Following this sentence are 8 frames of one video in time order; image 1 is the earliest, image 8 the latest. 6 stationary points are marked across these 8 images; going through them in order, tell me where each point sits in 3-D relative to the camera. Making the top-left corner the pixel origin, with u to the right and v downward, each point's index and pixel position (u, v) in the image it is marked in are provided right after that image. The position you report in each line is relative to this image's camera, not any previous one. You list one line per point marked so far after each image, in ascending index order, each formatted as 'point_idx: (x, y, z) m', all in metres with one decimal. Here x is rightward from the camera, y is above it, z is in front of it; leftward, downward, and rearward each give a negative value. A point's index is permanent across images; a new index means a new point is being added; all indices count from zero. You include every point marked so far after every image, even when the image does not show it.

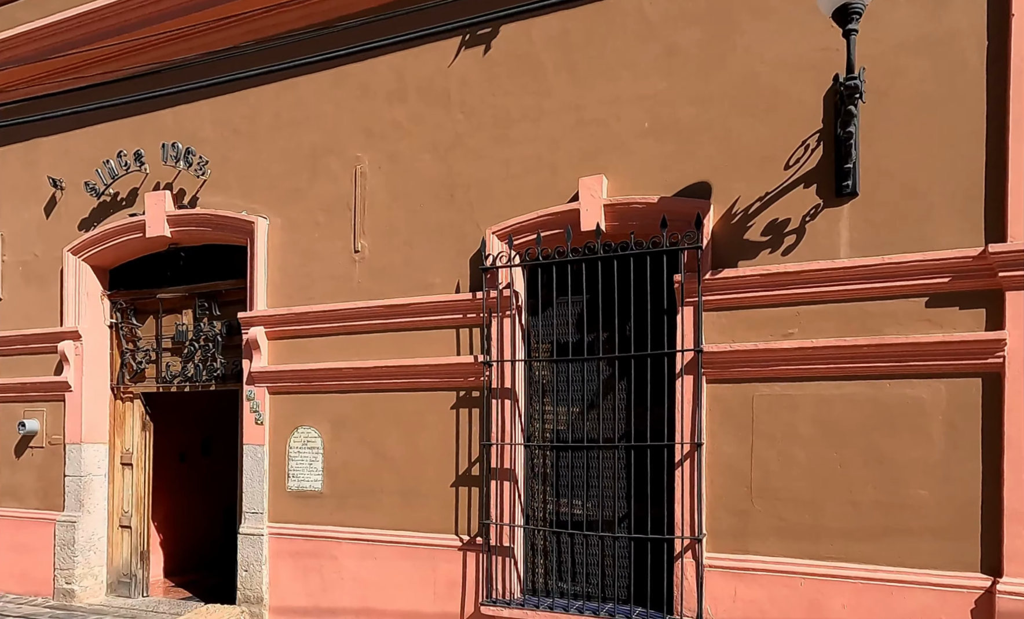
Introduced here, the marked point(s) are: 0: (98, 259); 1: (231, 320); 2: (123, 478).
0: (-4.1, +0.5, +9.0) m
1: (-2.6, -0.1, +8.4) m
2: (-4.1, -1.8, +9.5) m
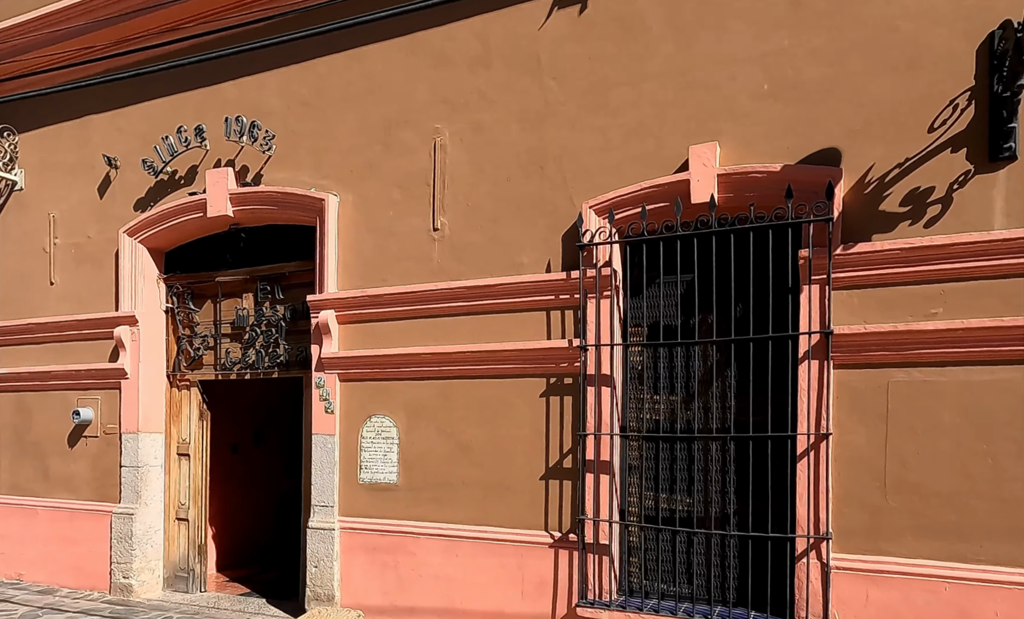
0: (-3.4, +0.6, +8.6) m
1: (-1.9, +0.1, +8.0) m
2: (-3.4, -1.6, +9.1) m
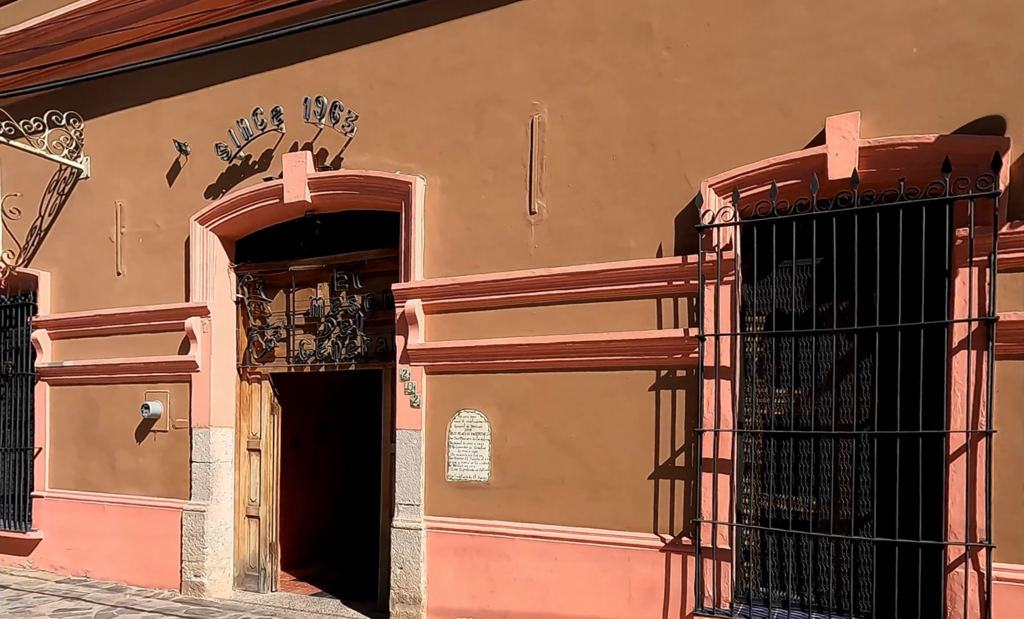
0: (-2.6, +0.7, +8.3) m
1: (-1.2, +0.1, +7.7) m
2: (-2.6, -1.5, +8.9) m
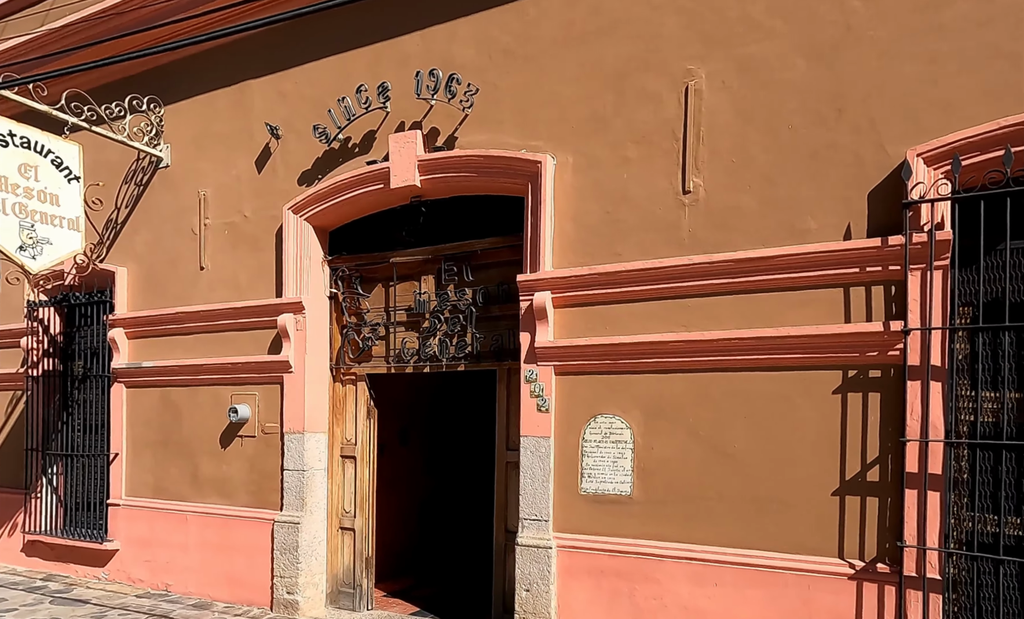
0: (-1.6, +0.8, +7.7) m
1: (-0.2, +0.2, +7.0) m
2: (-1.5, -1.5, +8.2) m
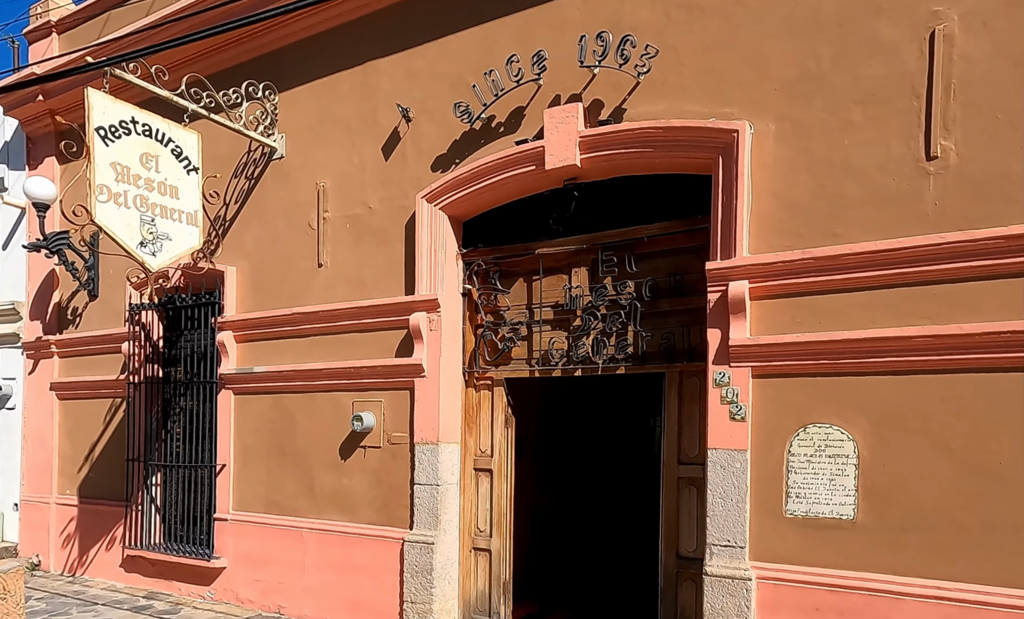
0: (-0.4, +0.8, +7.0) m
1: (+1.0, +0.2, +6.2) m
2: (-0.3, -1.5, +7.5) m
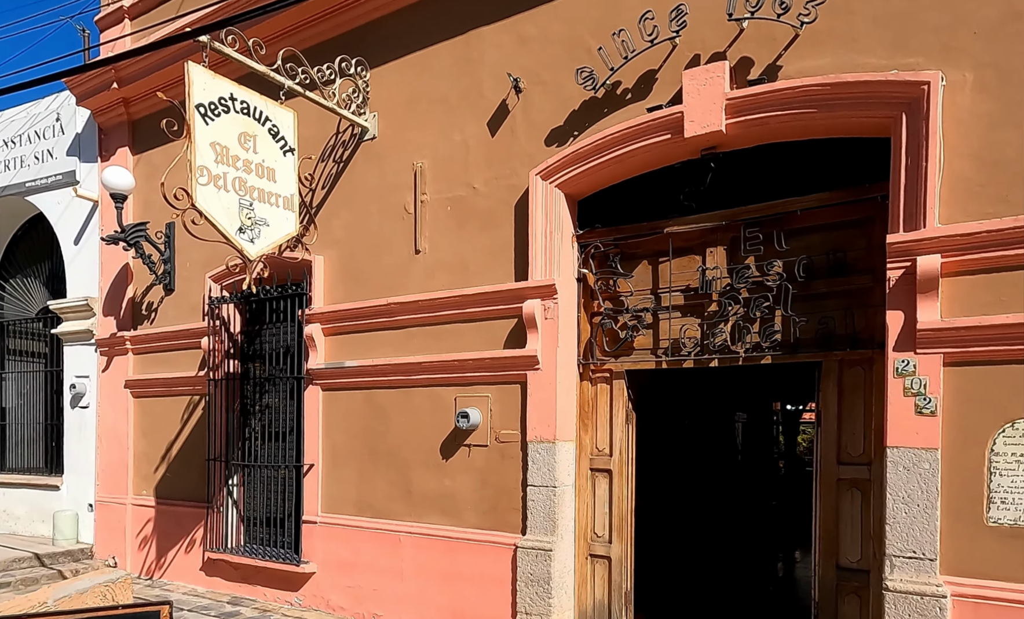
0: (+0.5, +0.9, +6.4) m
1: (+1.8, +0.3, +5.5) m
2: (+0.7, -1.4, +6.9) m
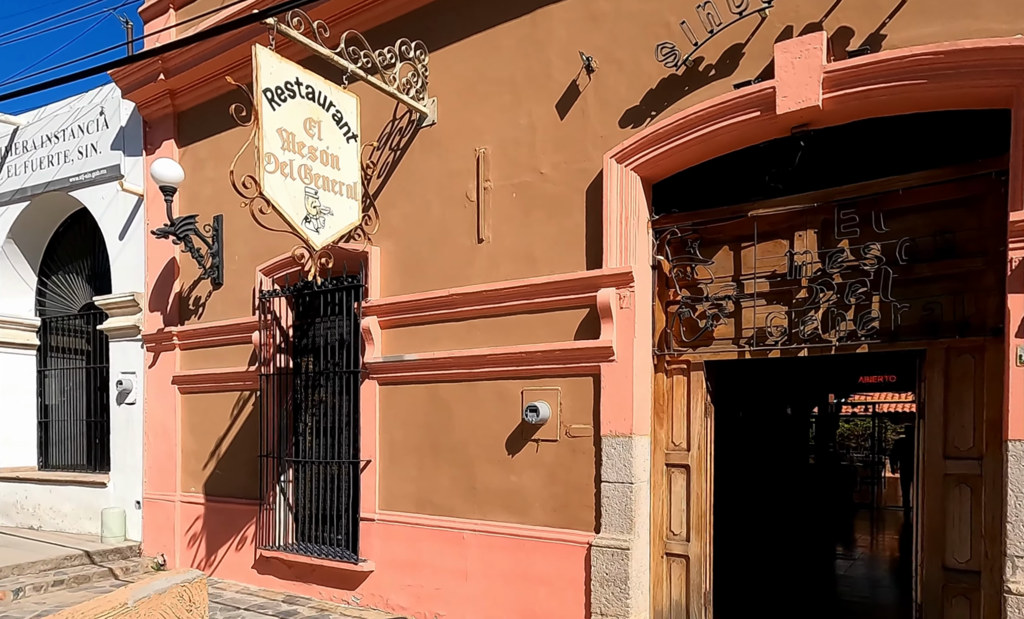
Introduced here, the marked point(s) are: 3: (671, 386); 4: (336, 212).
0: (+1.0, +1.0, +6.1) m
1: (+2.3, +0.4, +5.2) m
2: (+1.2, -1.3, +6.6) m
3: (+1.2, -0.6, +6.6) m
4: (-1.3, +0.7, +6.4) m
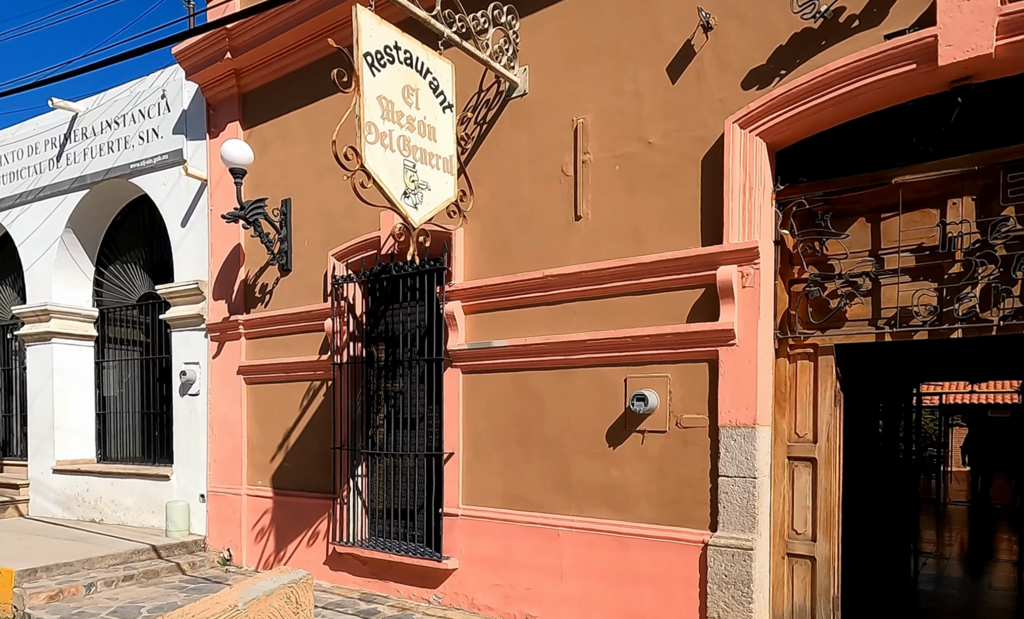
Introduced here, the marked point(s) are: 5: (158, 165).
0: (+1.7, +1.1, +5.6) m
1: (+3.0, +0.5, +4.6) m
2: (+1.9, -1.1, +6.1) m
3: (+1.9, -0.4, +6.0) m
4: (-0.5, +0.8, +6.0) m
5: (-4.6, +1.9, +11.6) m
